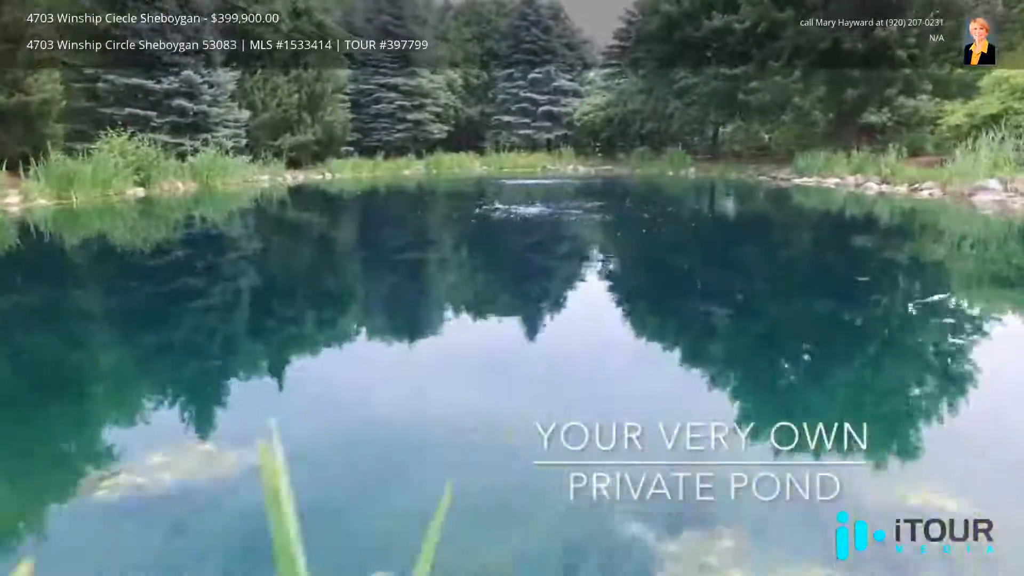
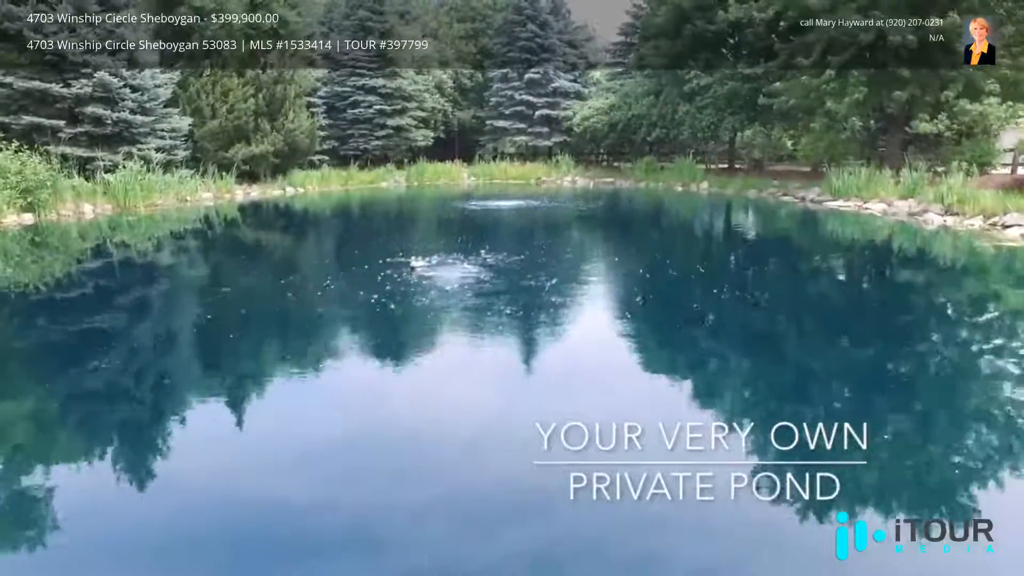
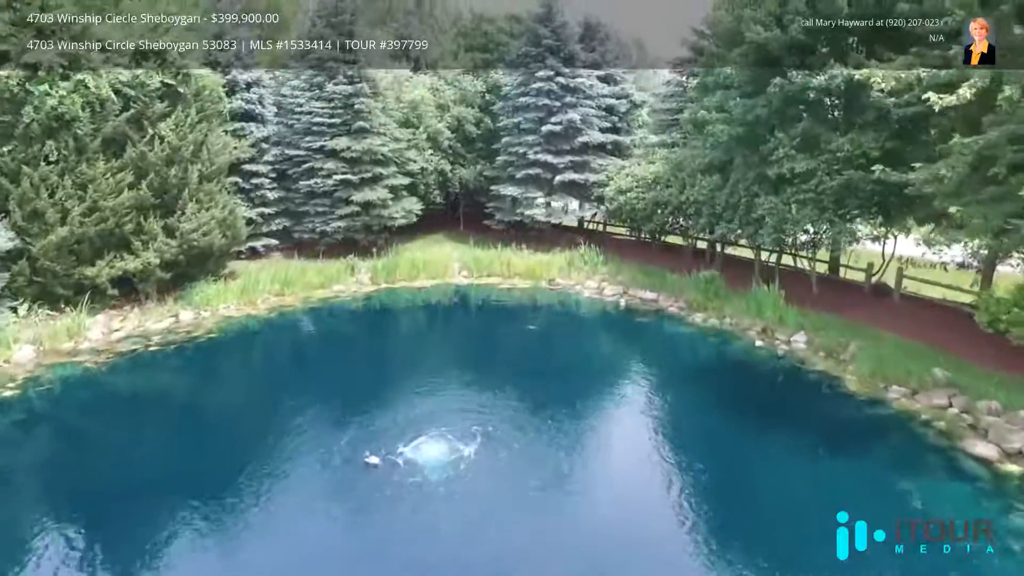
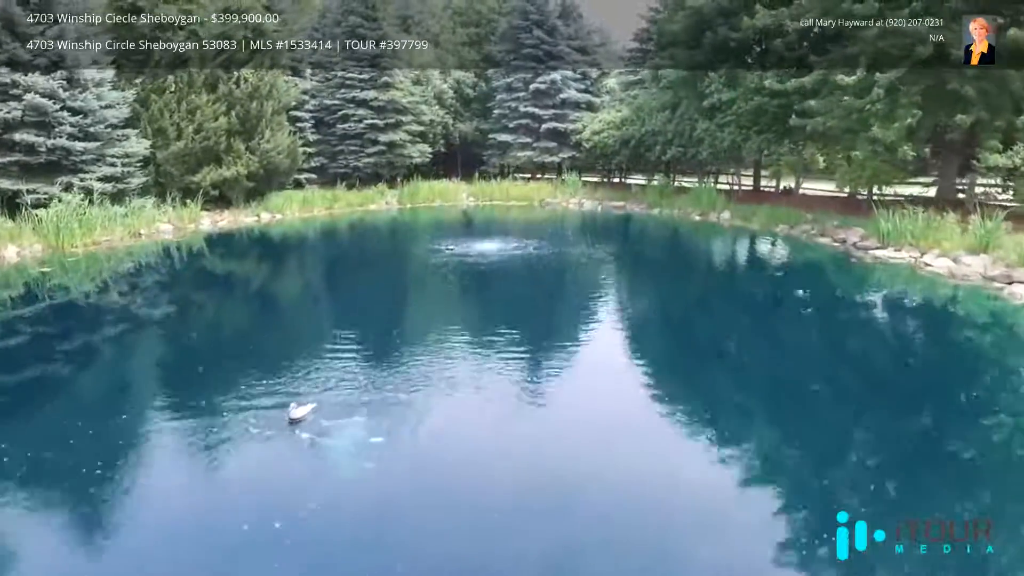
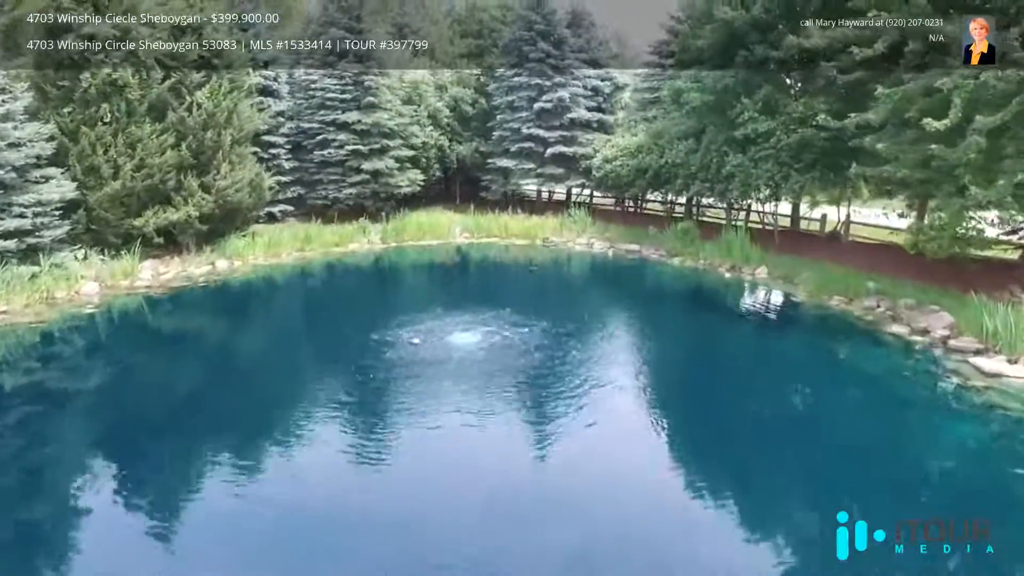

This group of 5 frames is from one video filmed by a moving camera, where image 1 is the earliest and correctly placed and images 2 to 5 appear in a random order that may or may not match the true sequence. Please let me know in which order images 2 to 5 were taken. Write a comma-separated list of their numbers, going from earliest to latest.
2, 4, 5, 3
